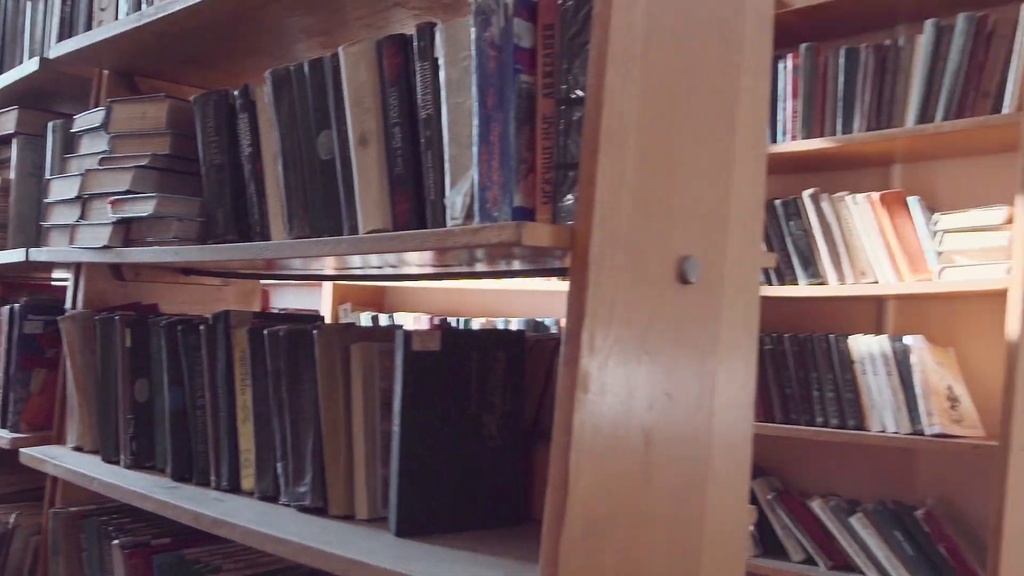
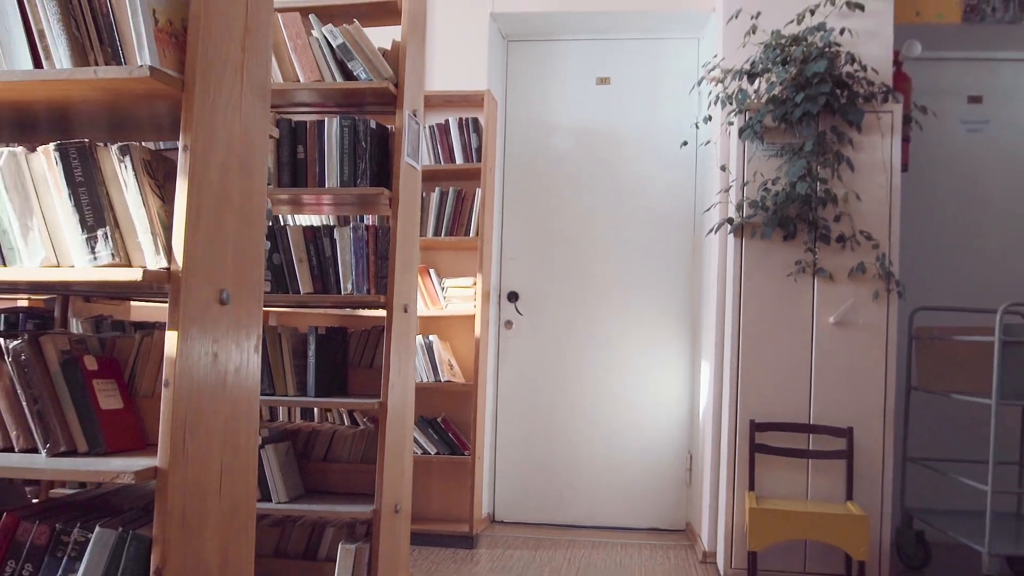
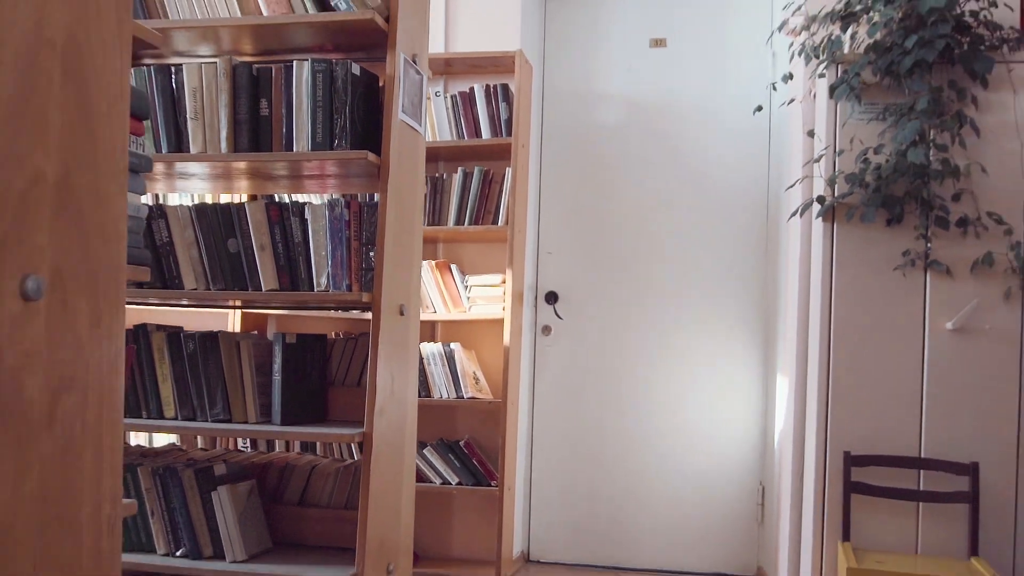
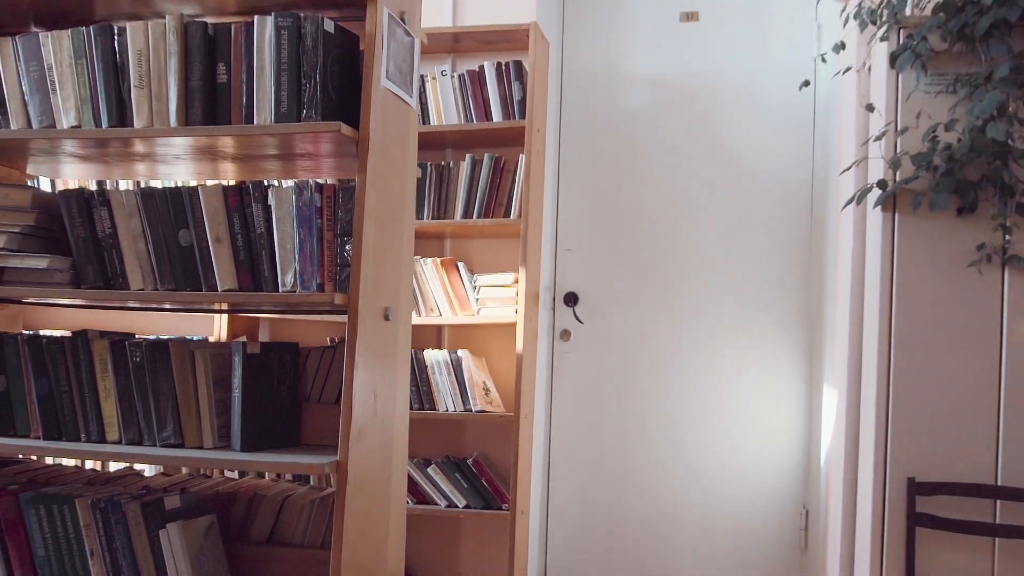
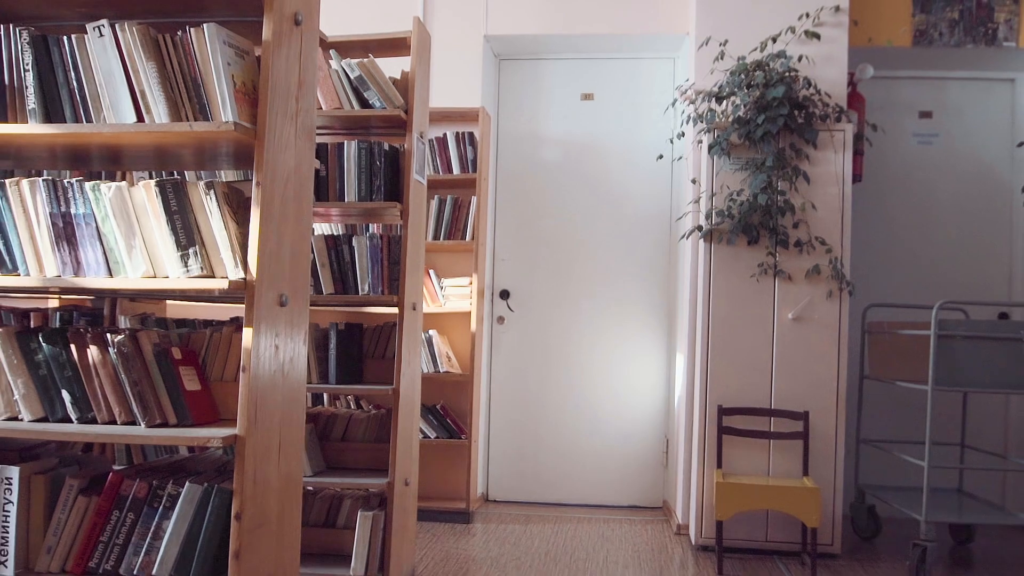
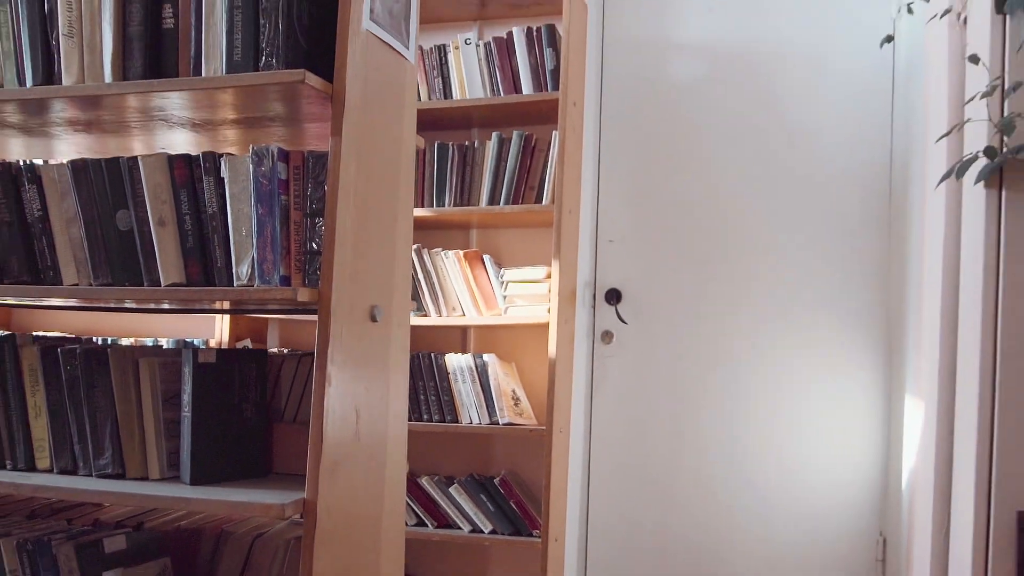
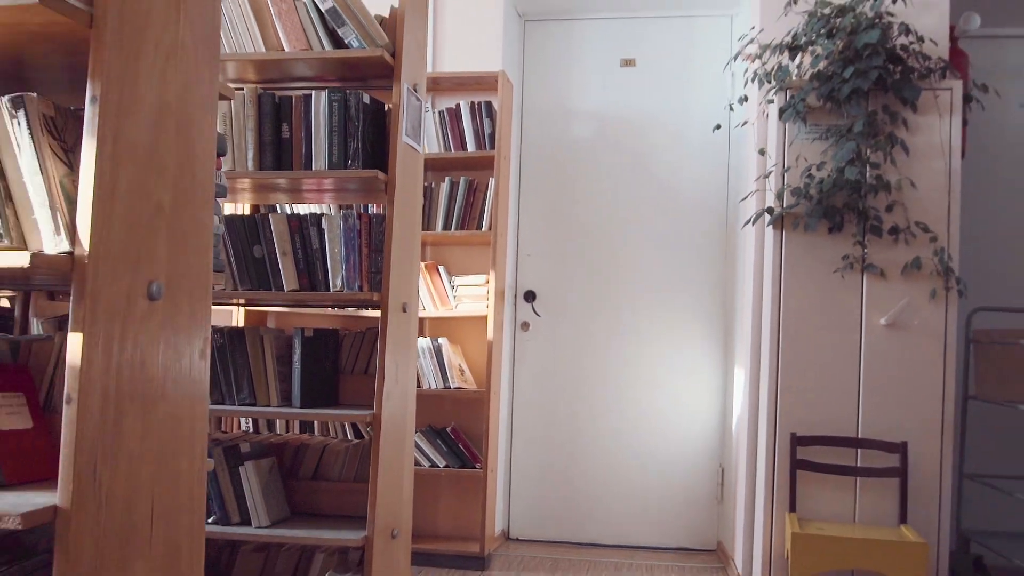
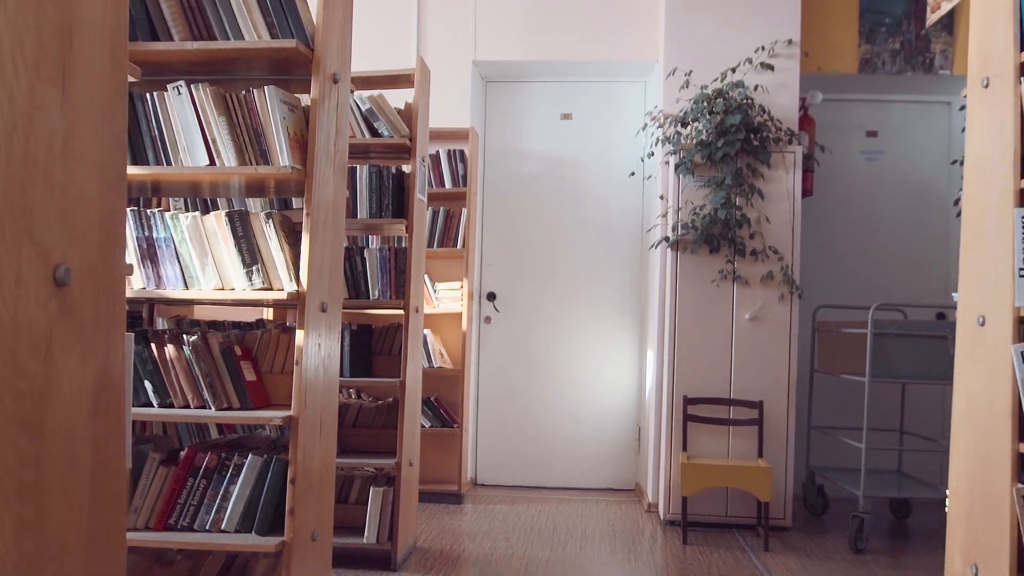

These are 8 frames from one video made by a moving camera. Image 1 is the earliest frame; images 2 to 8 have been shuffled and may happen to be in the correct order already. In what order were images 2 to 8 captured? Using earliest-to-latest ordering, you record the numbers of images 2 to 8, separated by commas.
6, 4, 3, 7, 2, 5, 8
